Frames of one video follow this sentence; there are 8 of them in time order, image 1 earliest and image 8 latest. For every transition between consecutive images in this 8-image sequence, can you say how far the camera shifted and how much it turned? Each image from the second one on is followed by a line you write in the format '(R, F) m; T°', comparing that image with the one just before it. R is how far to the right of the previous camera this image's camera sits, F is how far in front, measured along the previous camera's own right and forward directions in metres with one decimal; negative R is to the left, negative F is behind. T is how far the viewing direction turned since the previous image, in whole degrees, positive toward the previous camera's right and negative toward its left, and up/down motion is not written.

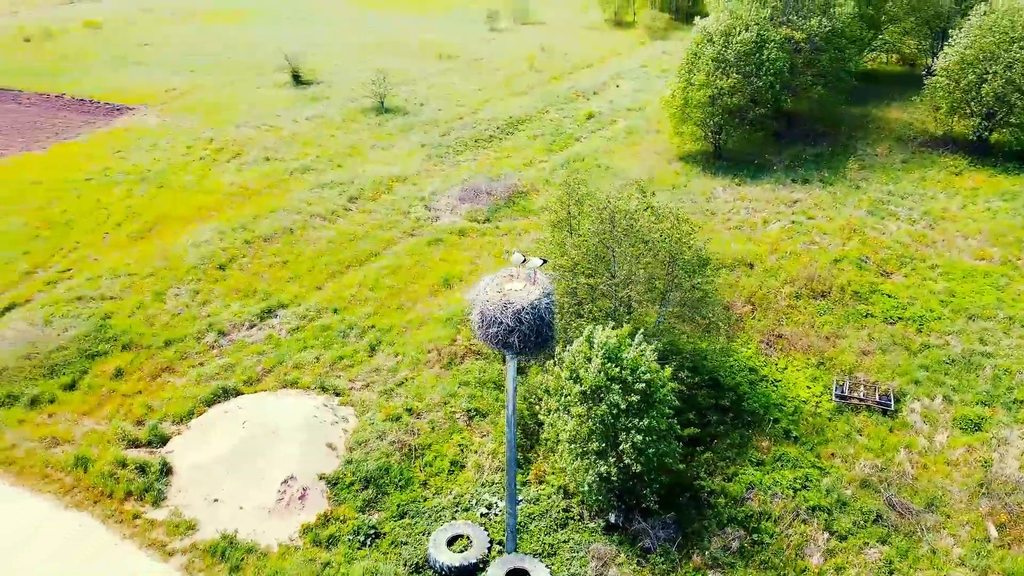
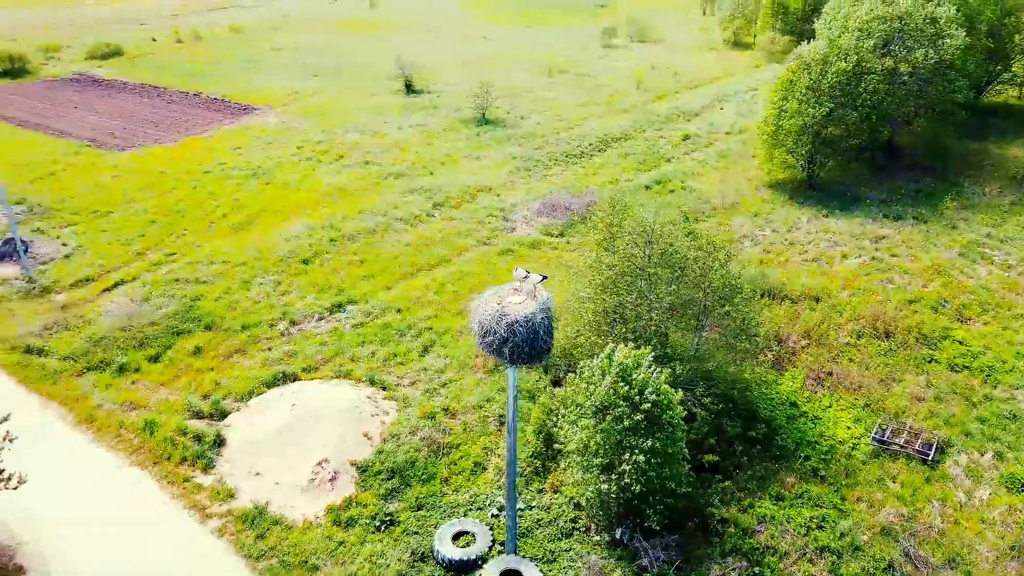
(+1.7, -0.5) m; -8°
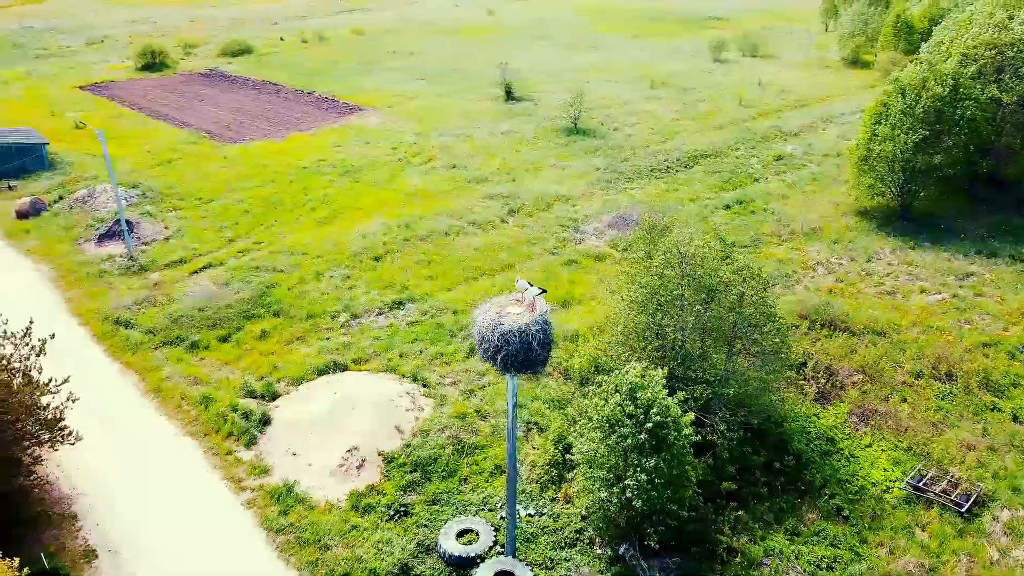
(+1.7, -0.3) m; -8°
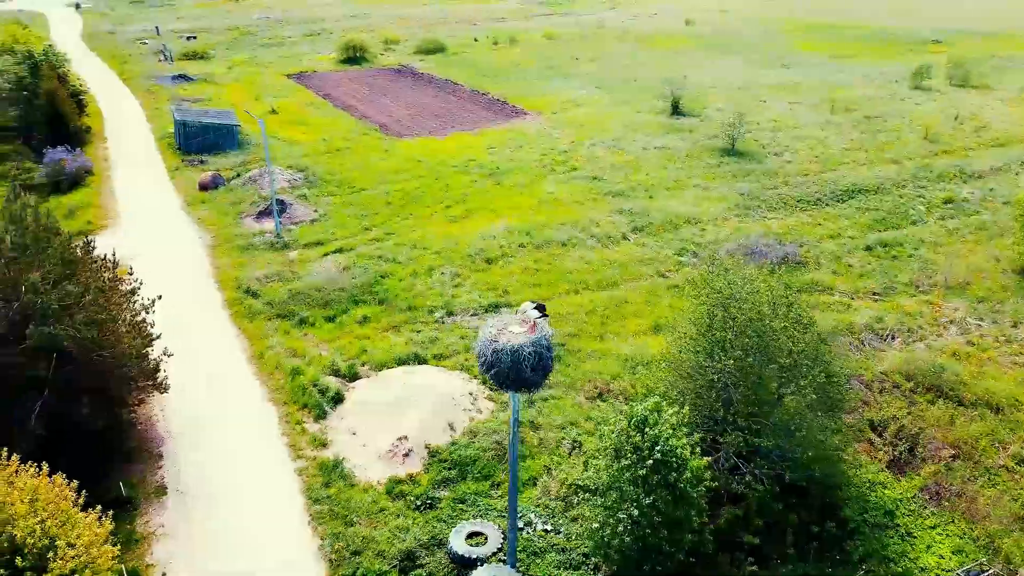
(+2.9, -0.1) m; -13°
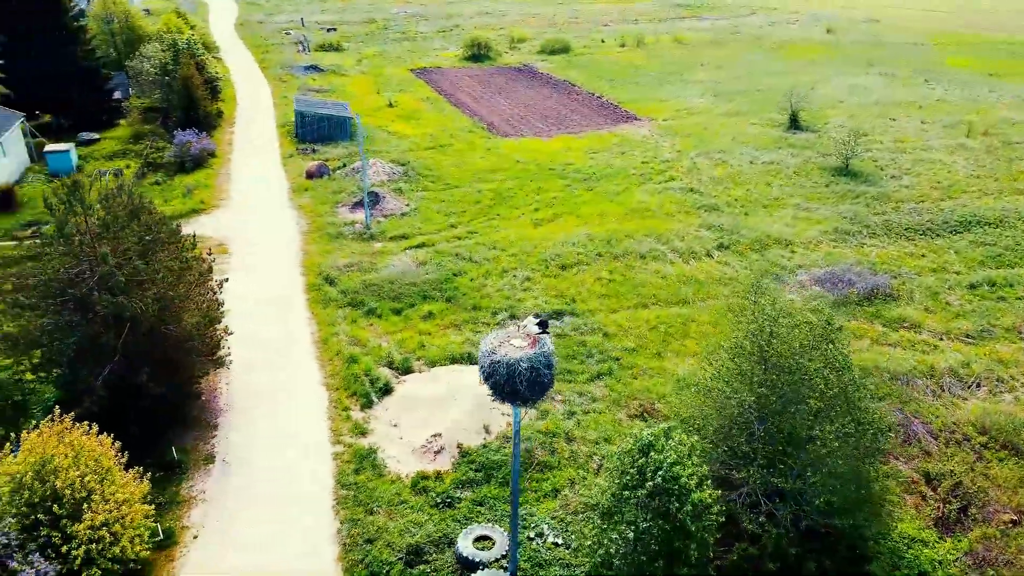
(+1.9, 0.0) m; -9°
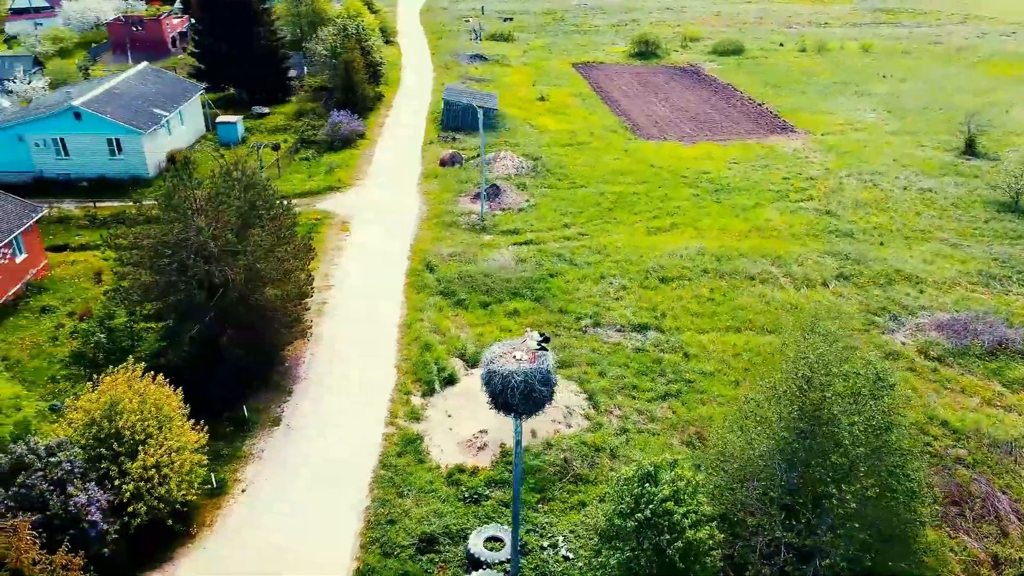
(+2.6, +0.1) m; -12°
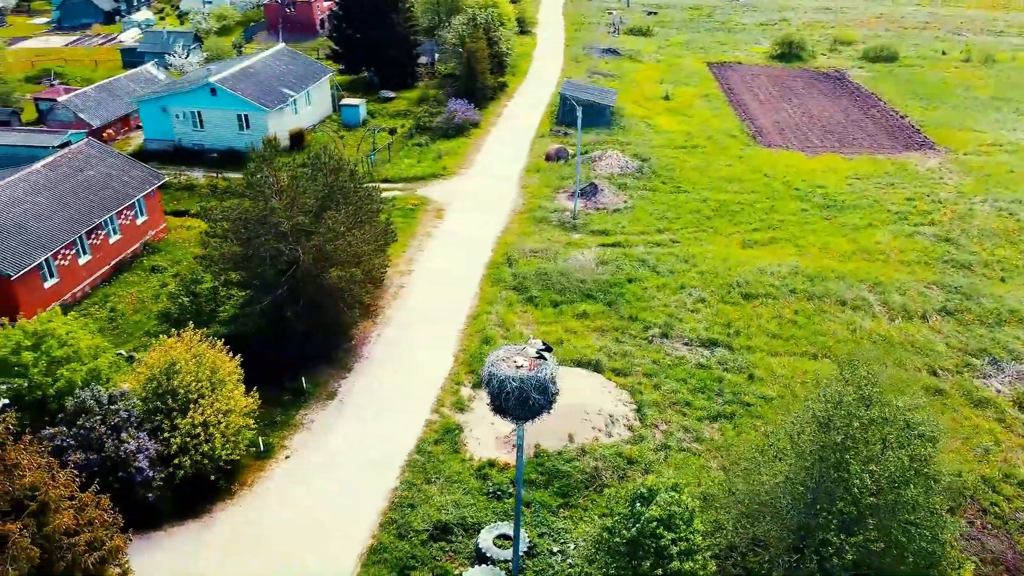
(+2.1, 0.0) m; -10°
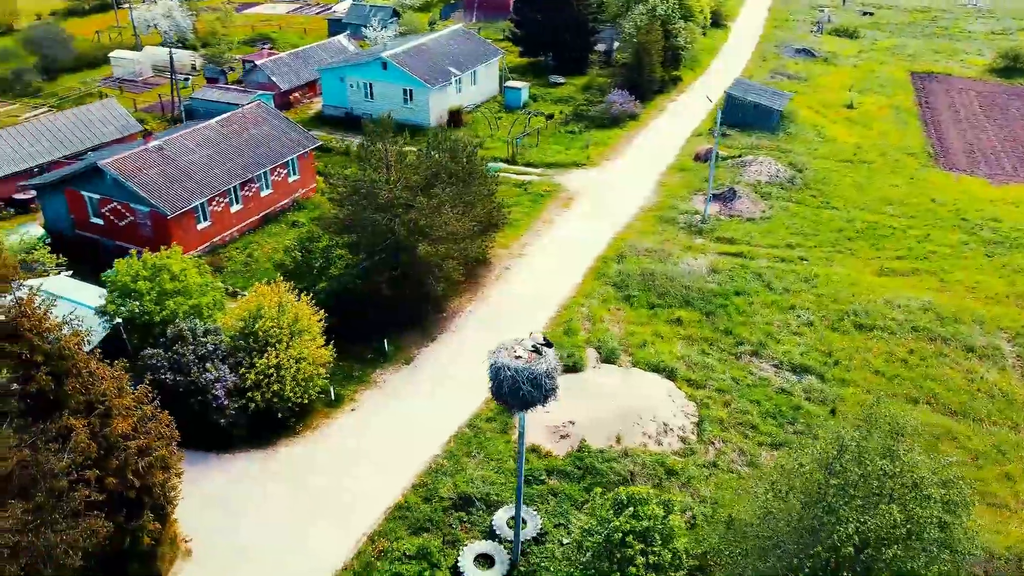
(+3.1, -0.2) m; -14°
